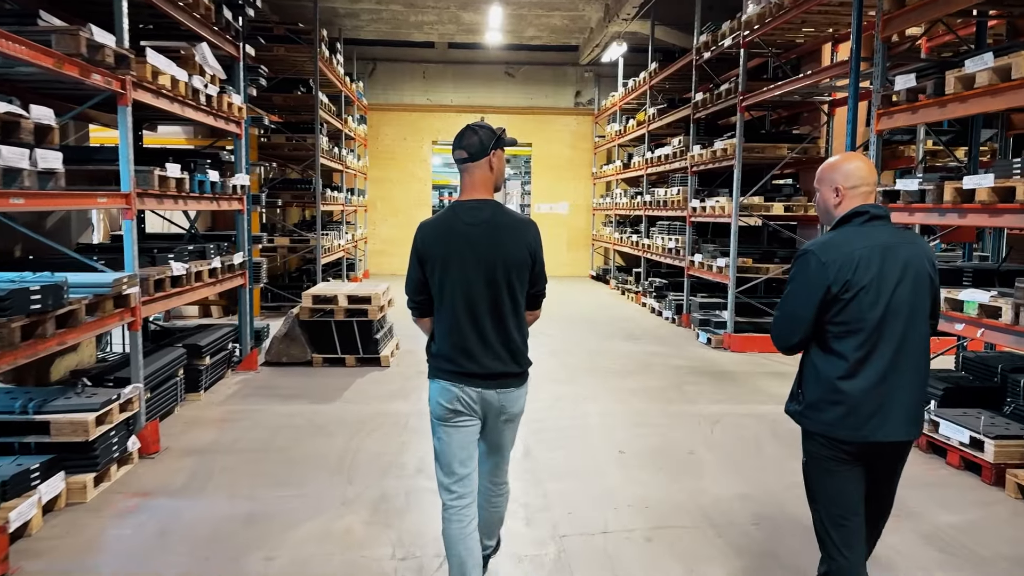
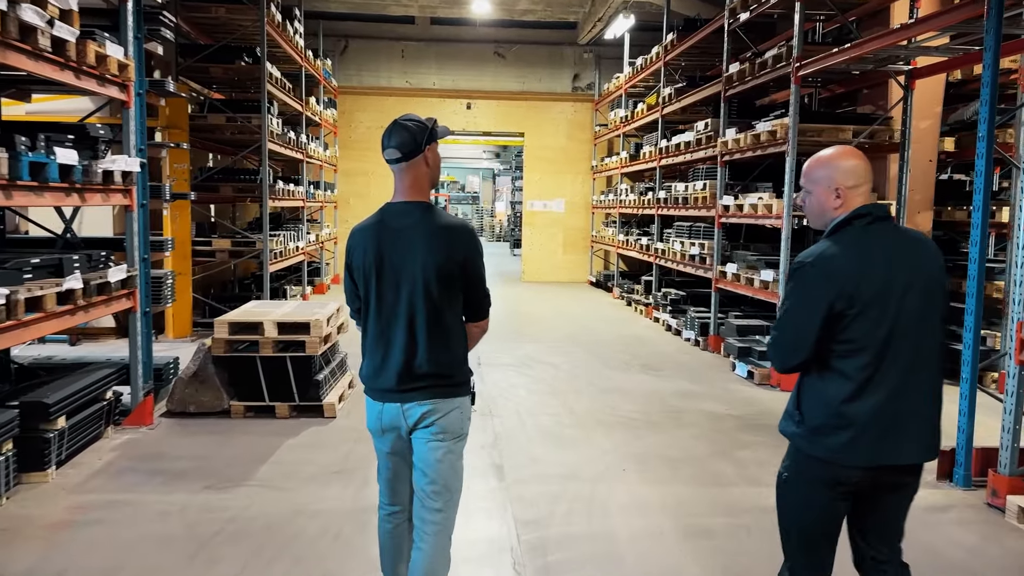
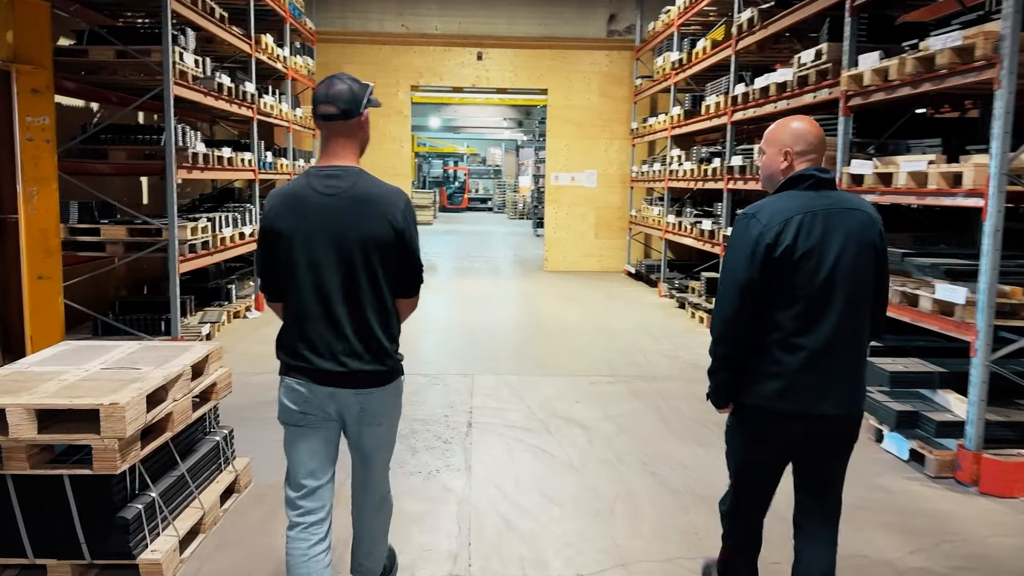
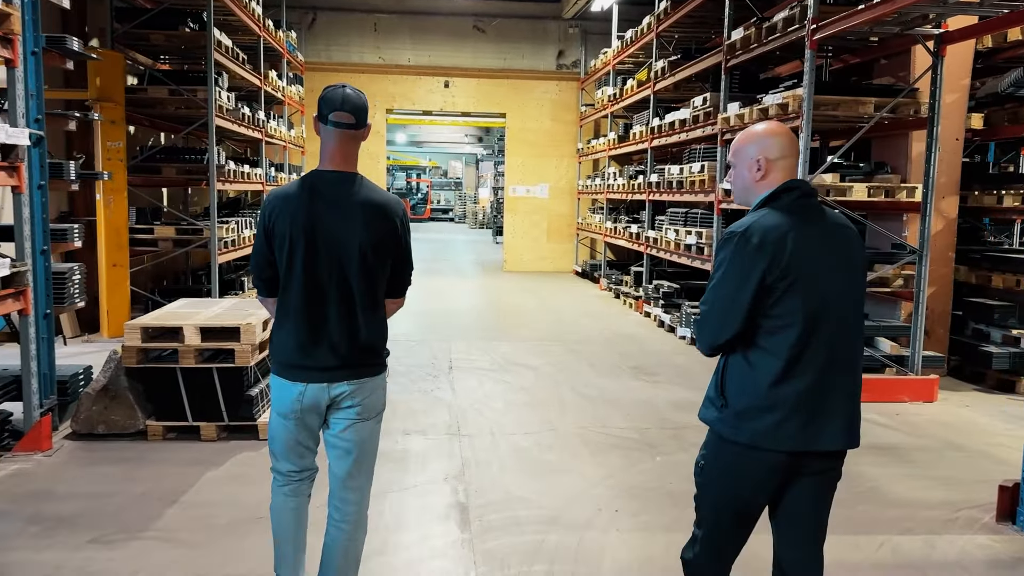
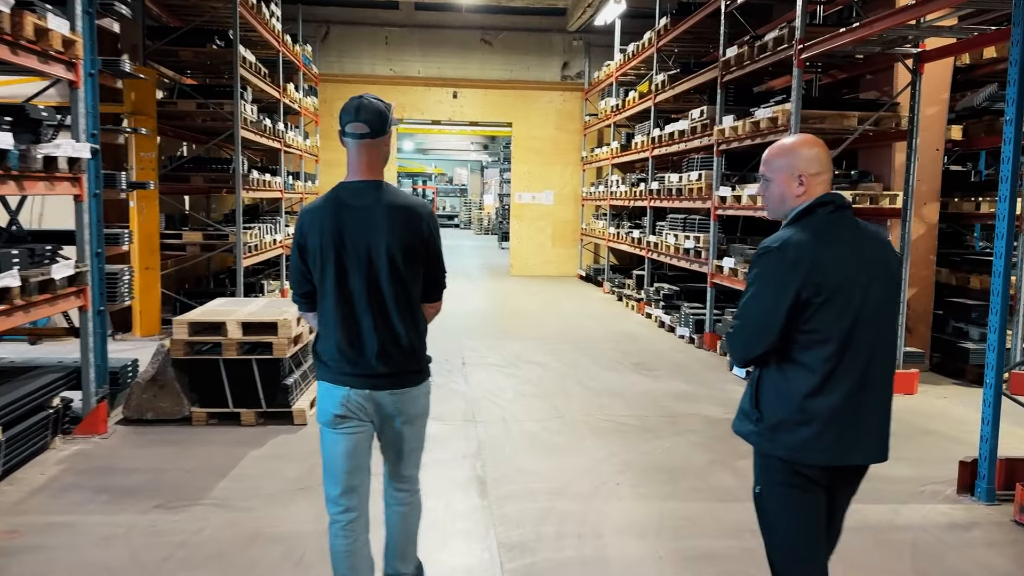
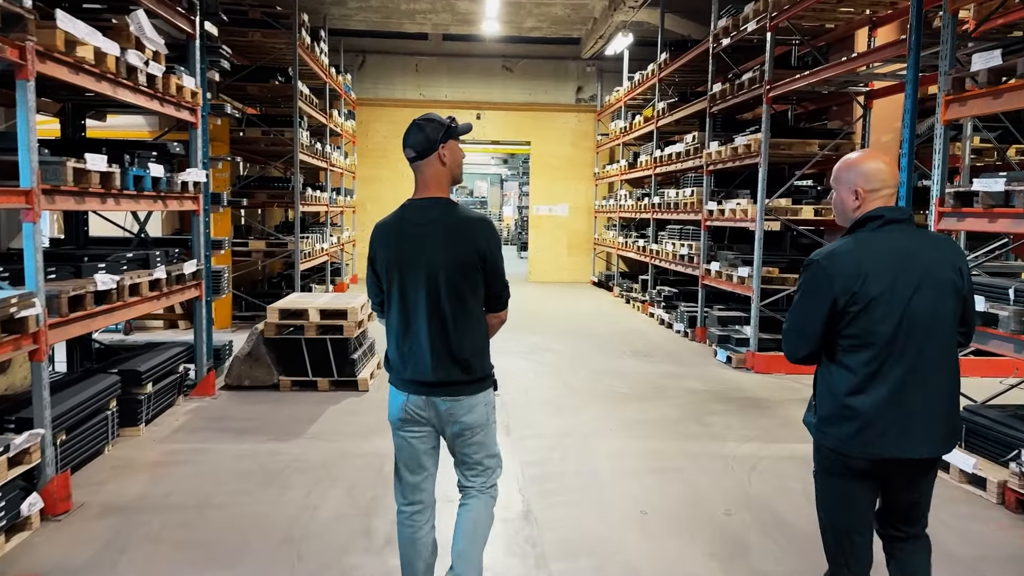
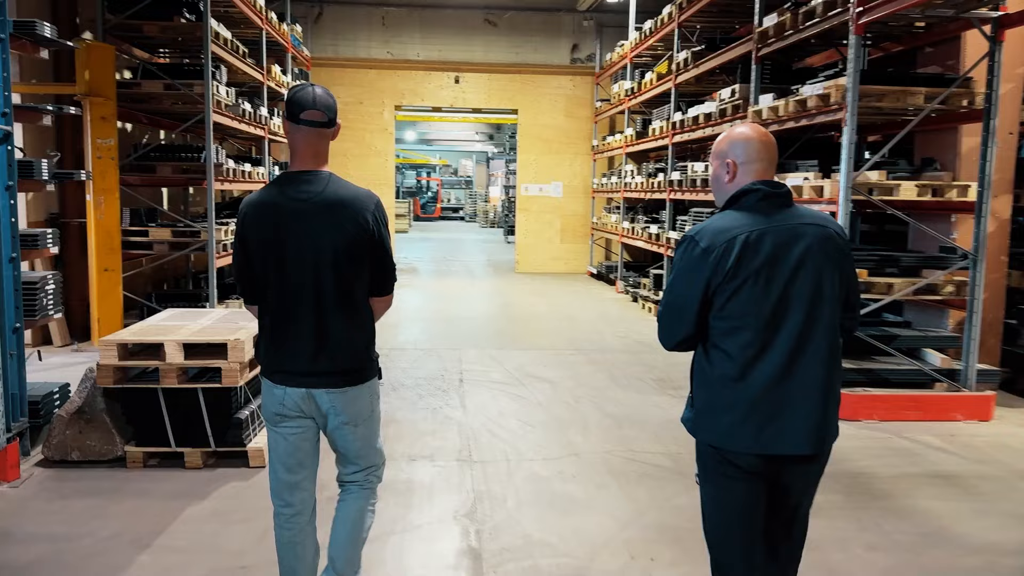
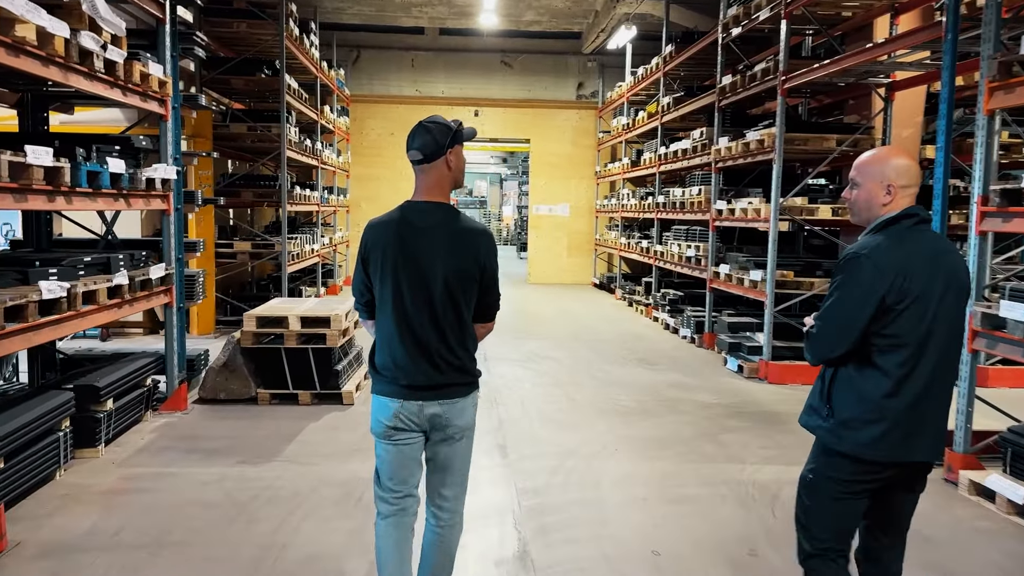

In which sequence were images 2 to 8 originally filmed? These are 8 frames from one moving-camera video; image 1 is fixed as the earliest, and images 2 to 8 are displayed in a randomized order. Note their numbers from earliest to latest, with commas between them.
6, 8, 2, 5, 4, 7, 3
